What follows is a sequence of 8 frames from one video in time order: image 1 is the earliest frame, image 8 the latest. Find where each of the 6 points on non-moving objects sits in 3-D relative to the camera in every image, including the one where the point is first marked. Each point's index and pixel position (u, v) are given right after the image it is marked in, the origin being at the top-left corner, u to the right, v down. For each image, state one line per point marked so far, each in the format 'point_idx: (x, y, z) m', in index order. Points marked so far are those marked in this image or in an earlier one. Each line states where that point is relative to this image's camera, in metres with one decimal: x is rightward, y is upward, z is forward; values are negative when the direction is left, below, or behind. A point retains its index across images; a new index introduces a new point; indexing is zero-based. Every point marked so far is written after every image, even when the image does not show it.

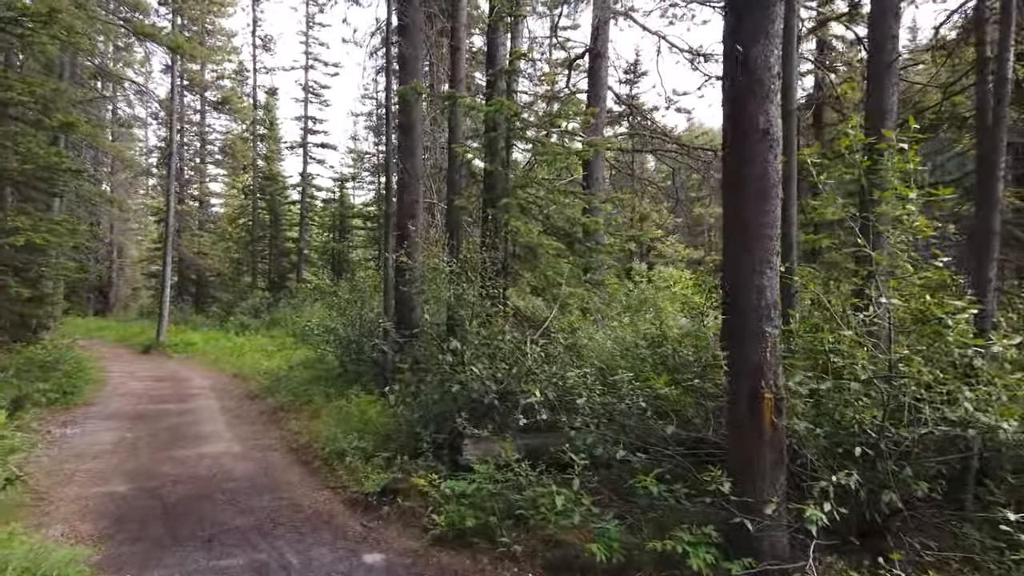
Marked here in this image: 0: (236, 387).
0: (-5.6, -2.0, +15.4) m
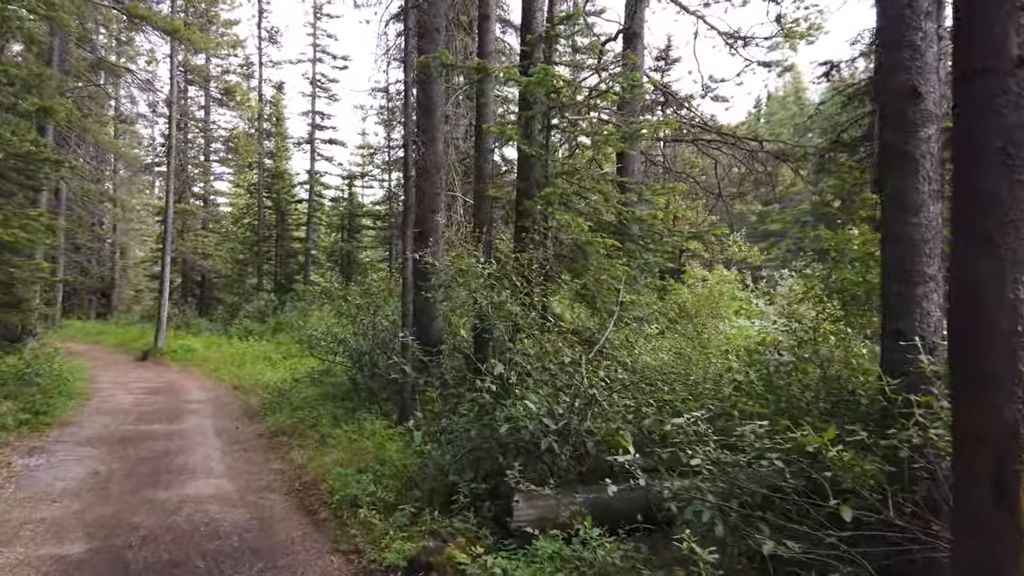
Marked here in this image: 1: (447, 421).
0: (-5.1, -2.1, +13.9) m
1: (-0.5, -1.1, +6.3) m
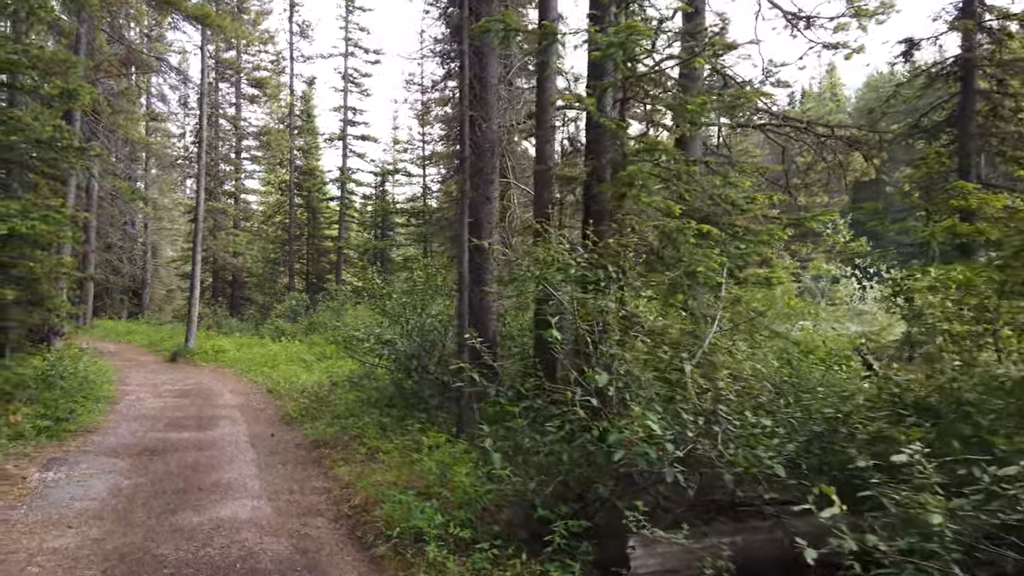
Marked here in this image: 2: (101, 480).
0: (-4.2, -2.0, +13.0) m
1: (+0.1, -1.1, +5.2) m
2: (-4.1, -1.9, +7.5) m
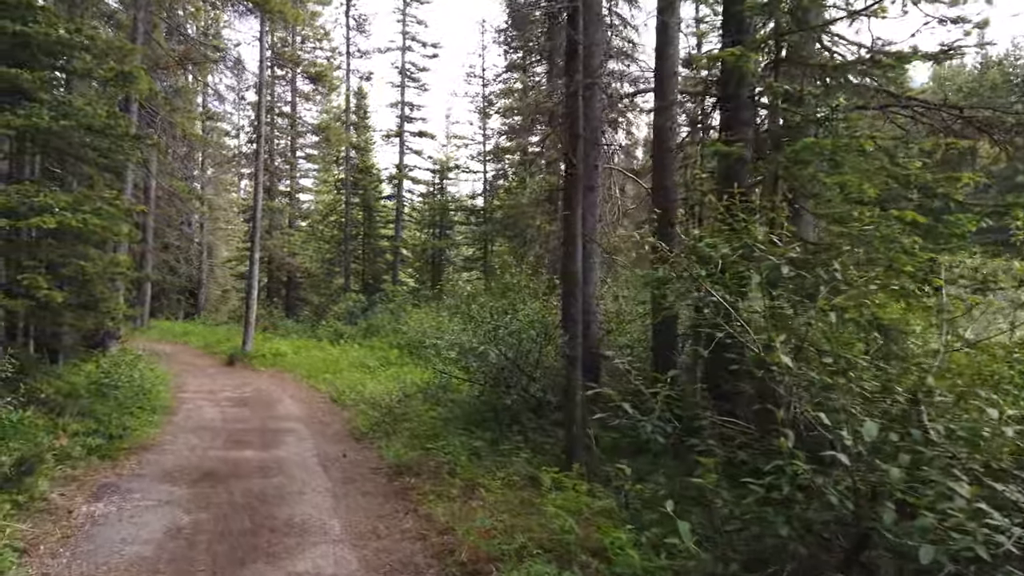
0: (-2.8, -2.1, +12.0) m
1: (+1.0, -1.1, +3.9) m
2: (-3.0, -1.9, +6.4) m
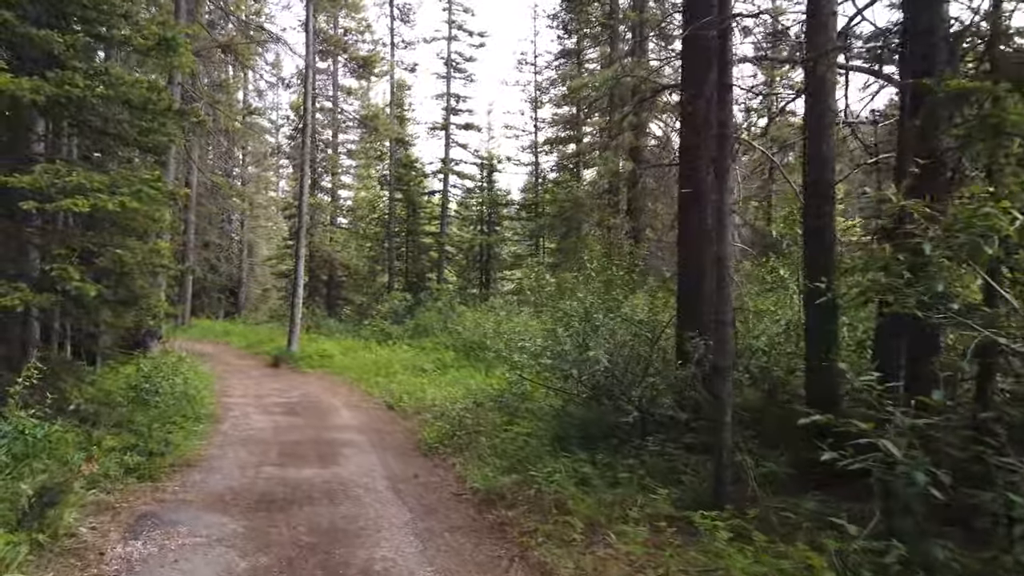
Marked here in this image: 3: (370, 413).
0: (-1.7, -2.0, +10.7) m
1: (+1.8, -1.0, +2.5) m
2: (-2.1, -1.8, +5.2) m
3: (-2.3, -2.0, +12.0) m
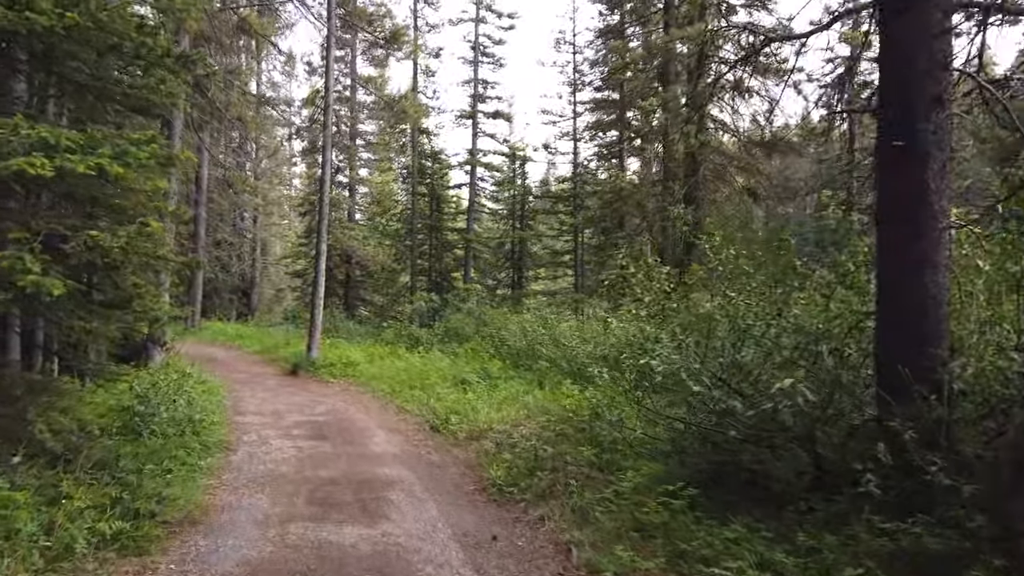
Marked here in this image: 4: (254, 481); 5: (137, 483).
0: (-0.7, -2.0, +8.7) m
1: (+2.7, -1.0, +0.4) m
2: (-1.2, -1.8, +3.1) m
3: (-1.3, -2.0, +10.0) m
4: (-2.5, -1.9, +7.4) m
5: (-3.0, -1.6, +6.1) m
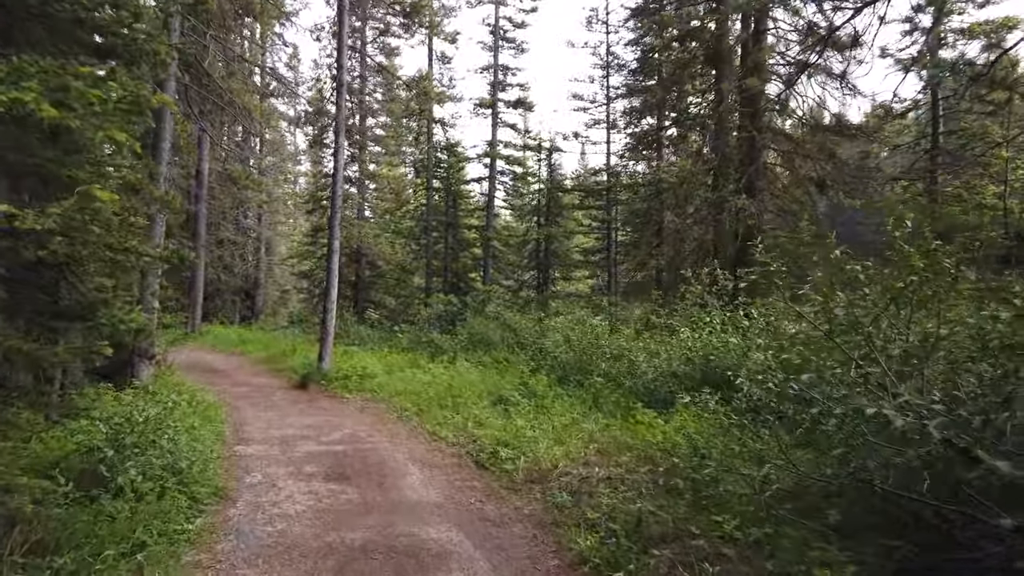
0: (0.0, -2.0, +6.7) m
1: (+3.3, -1.0, -1.6) m
2: (-0.6, -1.9, +1.2) m
3: (-0.6, -2.0, +8.0) m
4: (-1.8, -1.9, +5.5) m
5: (-2.3, -1.6, +4.2) m
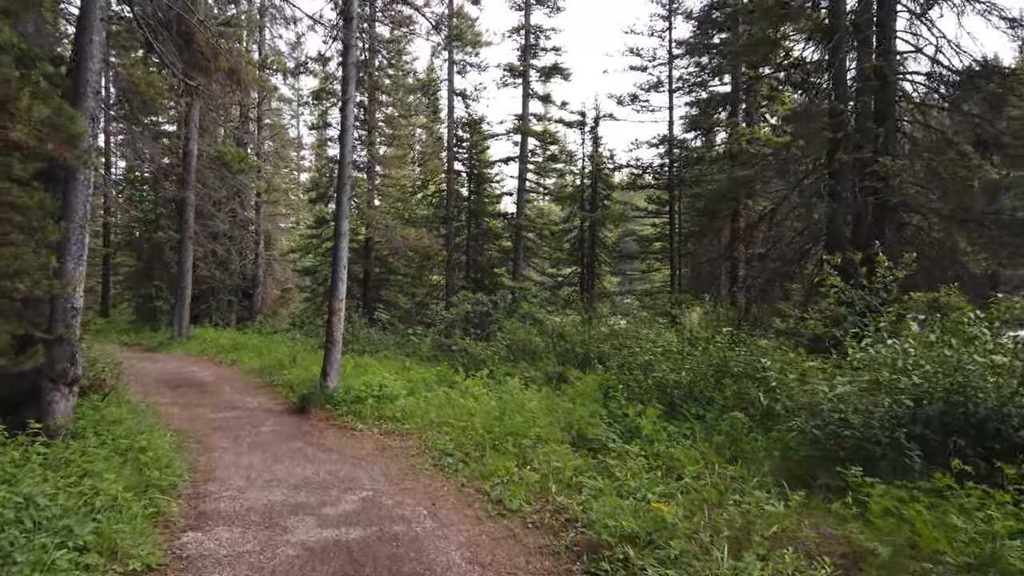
0: (+0.9, -1.9, +3.0) m
1: (+4.2, -0.9, -5.2) m
2: (+0.3, -1.8, -2.5) m
3: (+0.3, -1.9, +4.4) m
4: (-0.9, -1.8, +1.8) m
5: (-1.4, -1.5, +0.5) m
